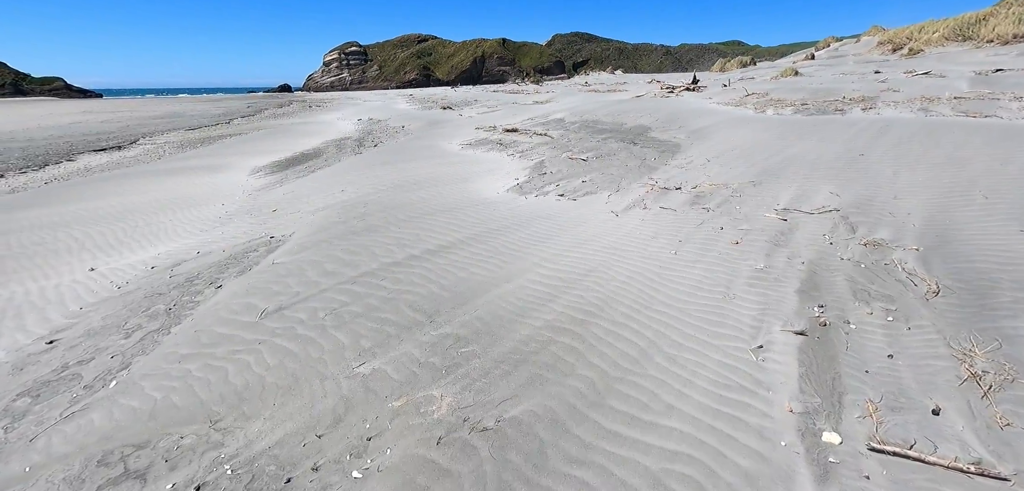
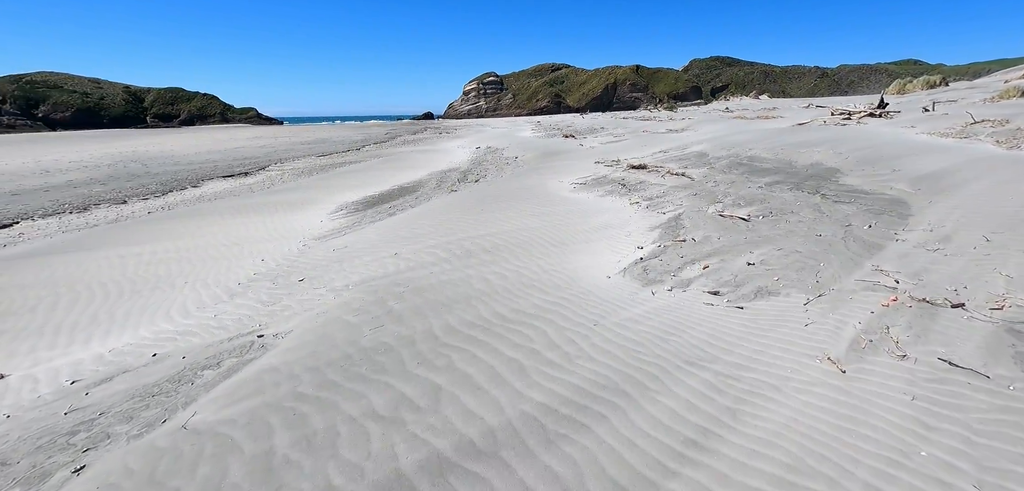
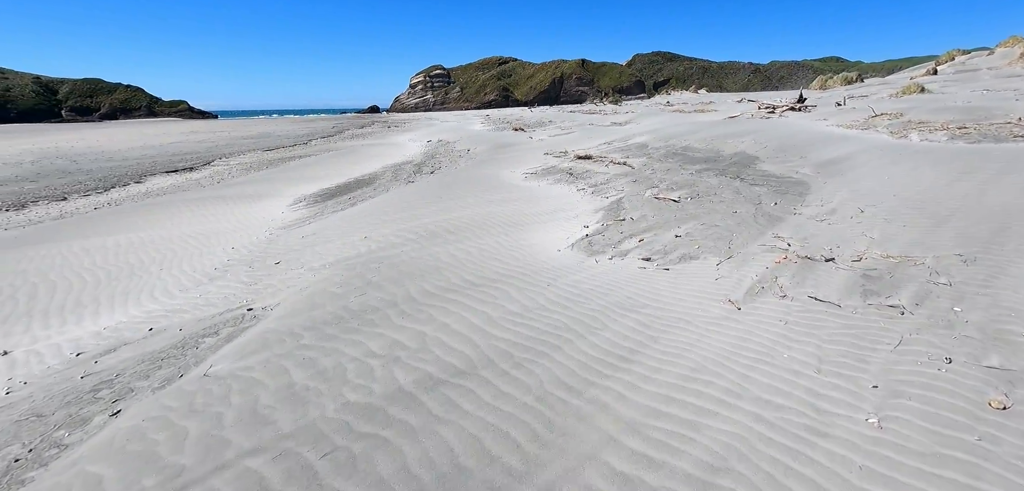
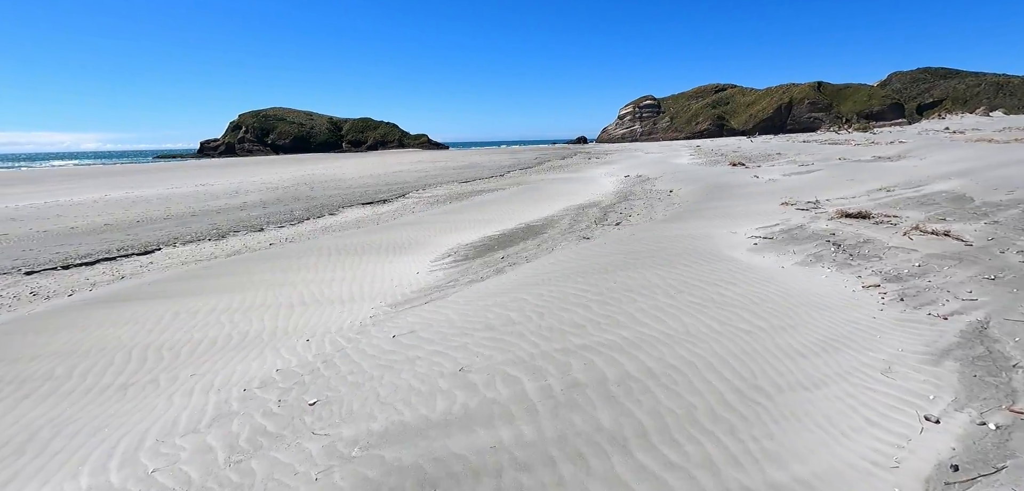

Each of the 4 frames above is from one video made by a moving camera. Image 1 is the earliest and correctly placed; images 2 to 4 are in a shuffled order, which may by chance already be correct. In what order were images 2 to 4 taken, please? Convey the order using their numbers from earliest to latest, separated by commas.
3, 2, 4
